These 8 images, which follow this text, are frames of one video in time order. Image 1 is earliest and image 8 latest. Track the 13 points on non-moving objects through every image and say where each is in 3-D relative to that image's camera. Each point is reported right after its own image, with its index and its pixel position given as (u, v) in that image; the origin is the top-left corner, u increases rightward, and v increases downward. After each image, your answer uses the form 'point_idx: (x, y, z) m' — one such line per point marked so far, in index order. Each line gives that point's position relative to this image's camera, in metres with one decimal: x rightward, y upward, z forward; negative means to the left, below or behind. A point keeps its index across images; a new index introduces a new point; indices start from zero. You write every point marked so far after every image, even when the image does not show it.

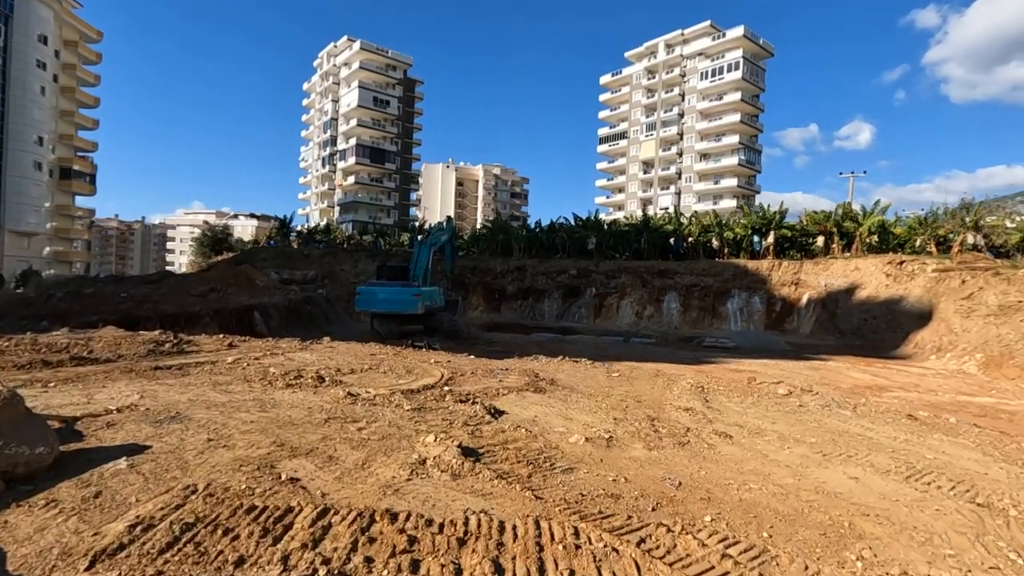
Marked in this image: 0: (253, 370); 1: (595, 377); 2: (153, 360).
0: (-4.0, -1.3, +8.2) m
1: (+1.5, -1.6, +9.4) m
2: (-6.1, -1.3, +9.2) m
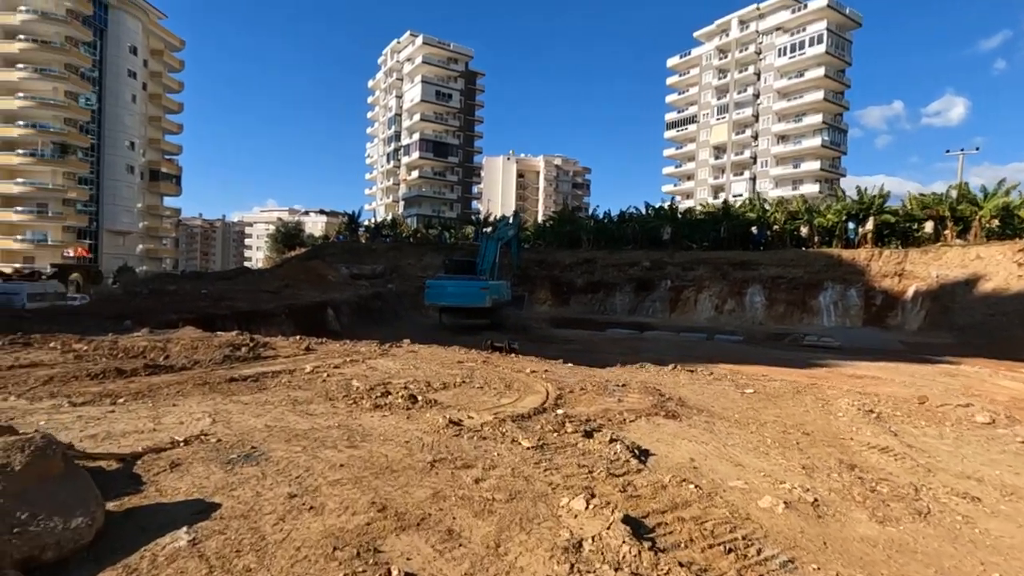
0: (-2.4, -1.3, +7.2) m
1: (+3.1, -1.6, +7.8) m
2: (-4.4, -1.3, +8.5) m
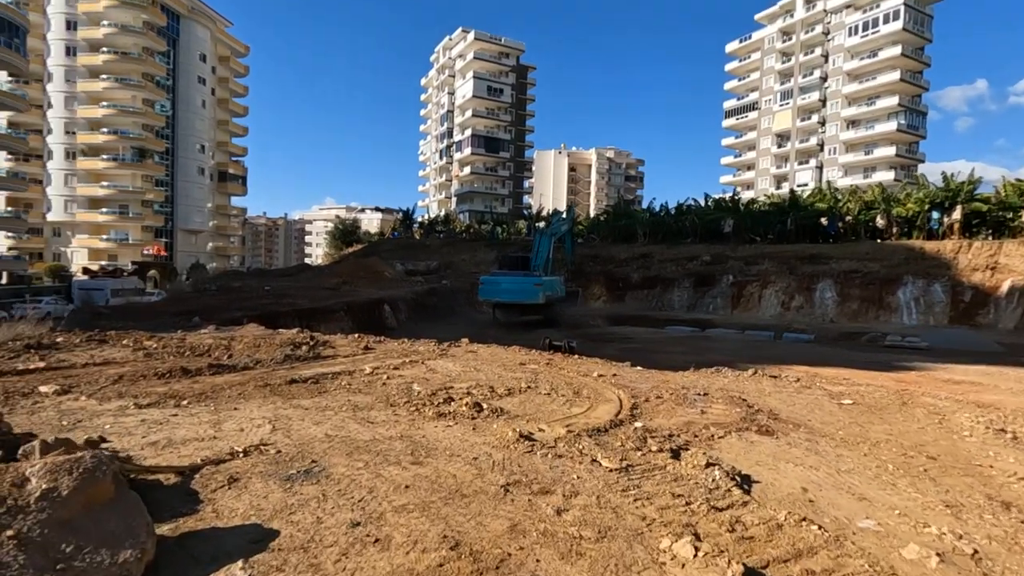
0: (-1.5, -1.3, +6.9) m
1: (+4.0, -1.6, +7.0) m
2: (-3.4, -1.3, +8.3) m
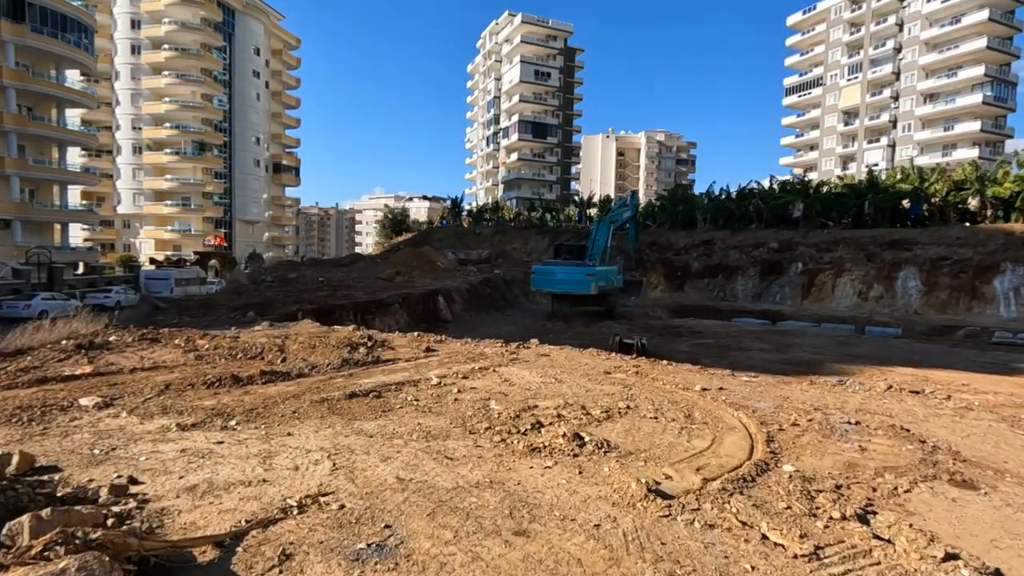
0: (-0.5, -1.3, +5.9) m
1: (+5.1, -1.6, +5.5) m
2: (-2.2, -1.2, +7.5) m
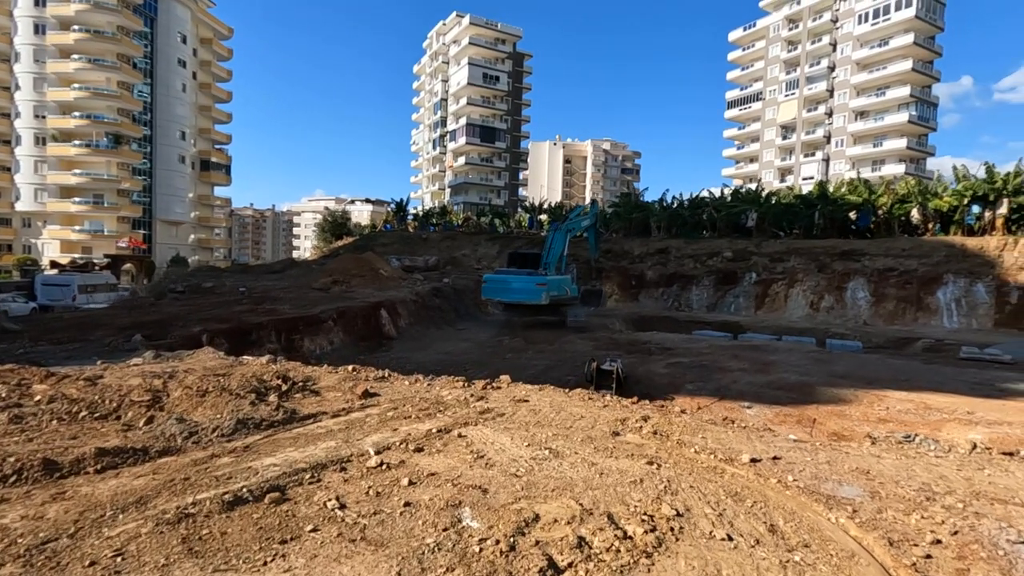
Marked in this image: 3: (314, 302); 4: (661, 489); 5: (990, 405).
0: (-0.6, -1.6, +3.6) m
1: (+5.0, -1.9, +3.8) m
2: (-2.4, -1.5, +5.0) m
3: (-6.3, -0.4, +16.9) m
4: (+1.2, -1.6, +4.3) m
5: (+11.3, -2.7, +12.4) m
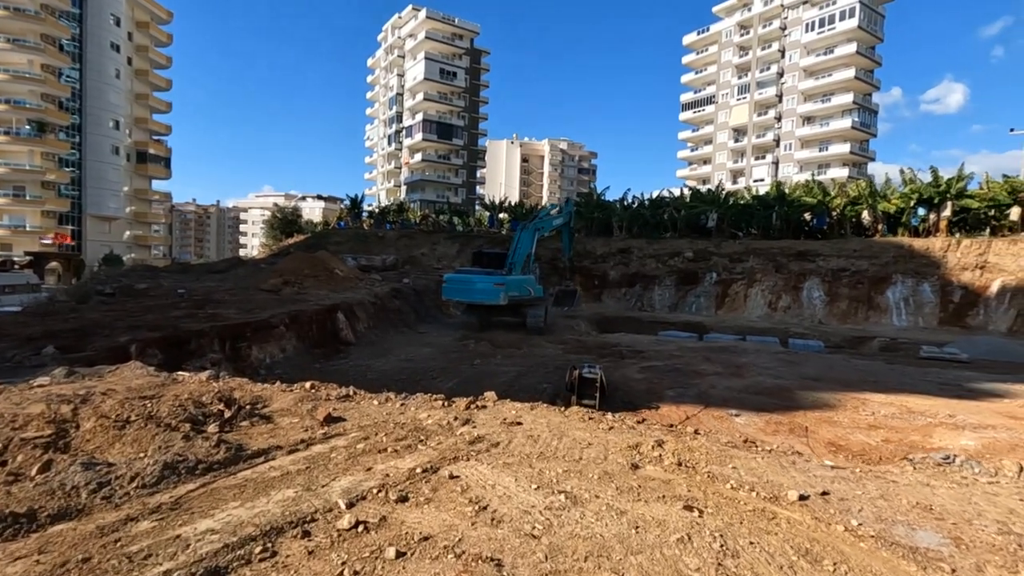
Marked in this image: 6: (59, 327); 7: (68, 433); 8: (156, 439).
0: (-0.4, -1.6, +2.6) m
1: (+5.2, -1.9, +3.2) m
2: (-2.4, -1.6, +3.8) m
3: (-7.1, -0.5, +15.3) m
4: (+1.3, -1.6, +3.4) m
5: (+10.7, -2.7, +12.4) m
6: (-9.3, -0.8, +10.9) m
7: (-4.4, -1.4, +5.4) m
8: (-3.5, -1.4, +5.2) m
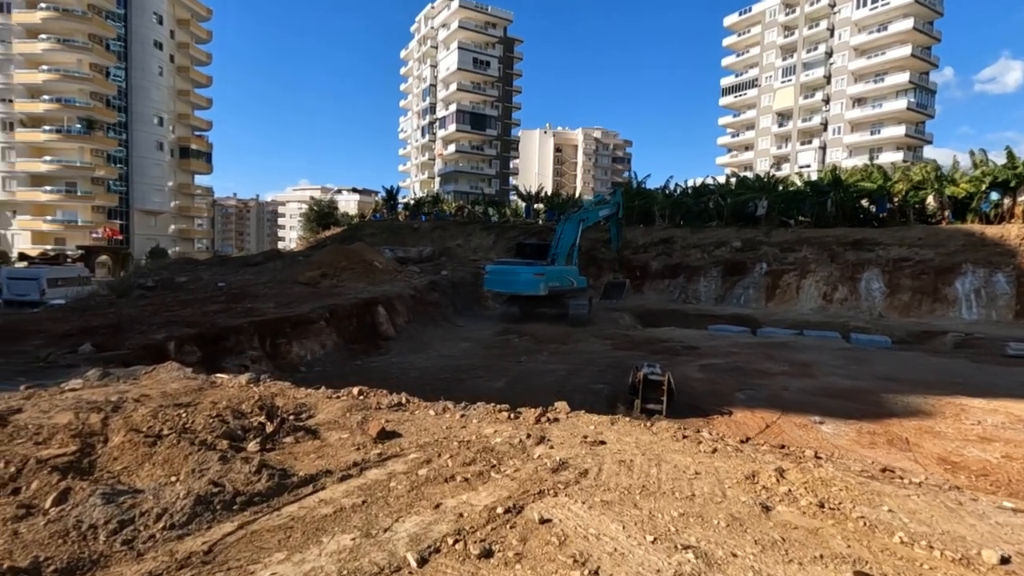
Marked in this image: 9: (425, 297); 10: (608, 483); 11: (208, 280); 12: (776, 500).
0: (+0.2, -1.7, +1.7) m
1: (+5.8, -1.9, +2.0) m
2: (-1.7, -1.6, +3.1) m
3: (-5.8, -0.3, +14.8) m
4: (+1.9, -1.6, +2.5) m
5: (+11.8, -2.5, +10.9) m
6: (-8.2, -0.7, +10.5) m
7: (-3.7, -1.4, +4.7) m
8: (-2.7, -1.4, +4.5) m
9: (-3.0, -0.4, +19.7) m
10: (+0.7, -1.5, +4.2) m
11: (-10.5, +0.3, +18.5) m
12: (+2.0, -1.6, +4.0) m
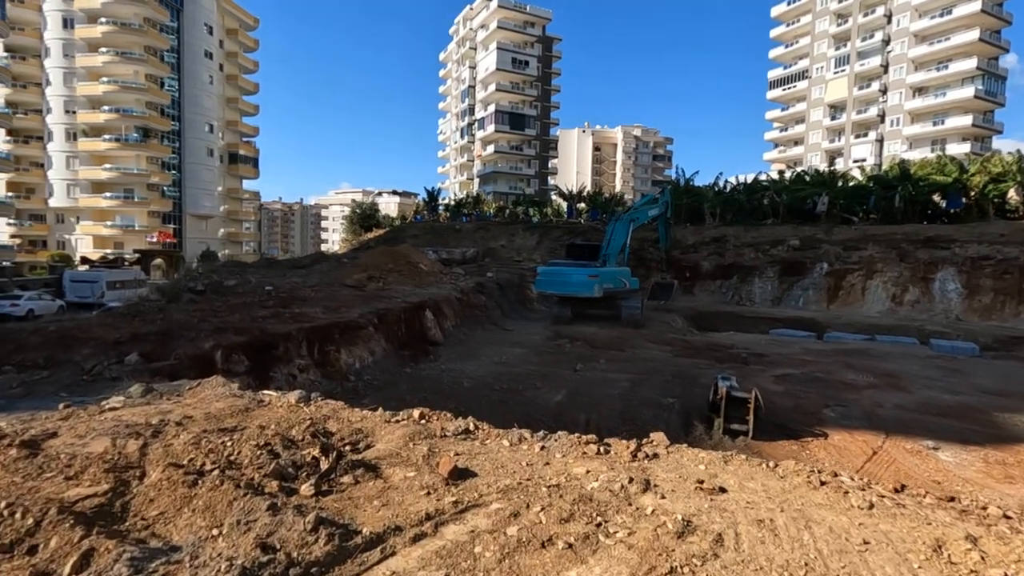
0: (+0.8, -1.8, +0.8) m
1: (+6.3, -2.0, +0.7) m
2: (-1.1, -1.7, +2.3) m
3: (-4.3, -0.4, +14.3) m
4: (+2.5, -1.7, +1.5) m
5: (+13.0, -2.6, +9.1) m
6: (-7.0, -0.8, +10.2) m
7: (-2.9, -1.5, +4.1) m
8: (-2.0, -1.5, +3.8) m
9: (-1.2, -0.5, +19.0) m
10: (+1.5, -1.6, +3.2) m
11: (-8.8, +0.1, +18.4) m
12: (+2.7, -1.7, +3.0) m
